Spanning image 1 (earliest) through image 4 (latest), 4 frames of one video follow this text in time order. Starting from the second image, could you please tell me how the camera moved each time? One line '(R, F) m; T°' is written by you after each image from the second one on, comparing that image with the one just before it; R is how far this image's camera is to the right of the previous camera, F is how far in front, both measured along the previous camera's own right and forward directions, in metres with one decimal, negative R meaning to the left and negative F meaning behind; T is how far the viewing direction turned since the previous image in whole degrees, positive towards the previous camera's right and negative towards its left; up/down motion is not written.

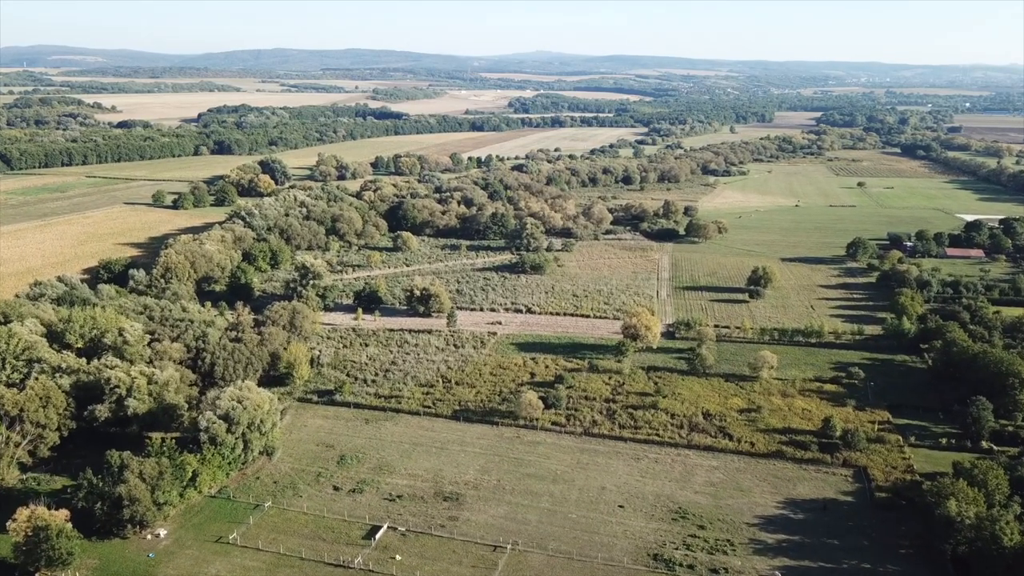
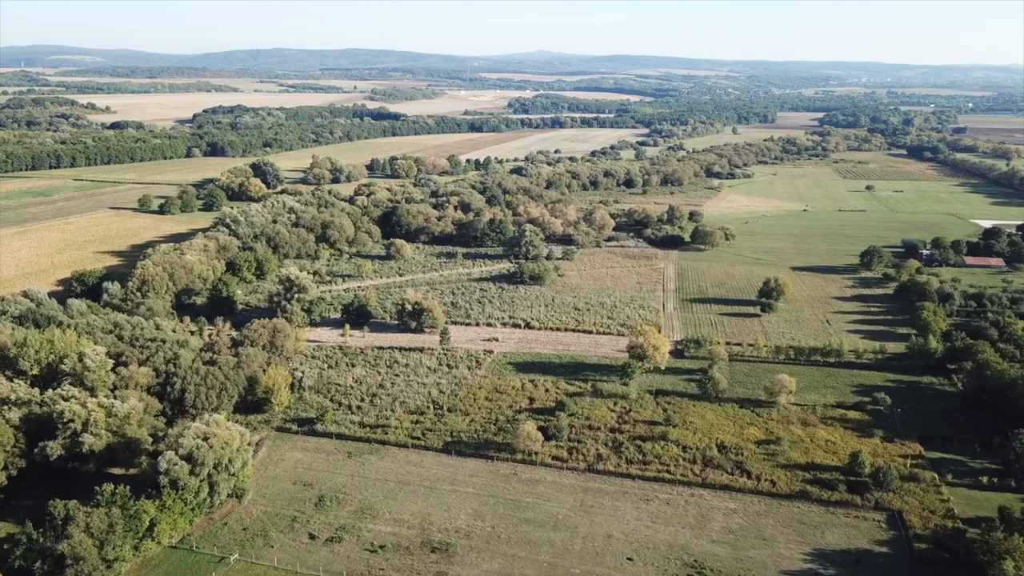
(+0.2, +3.1) m; 0°
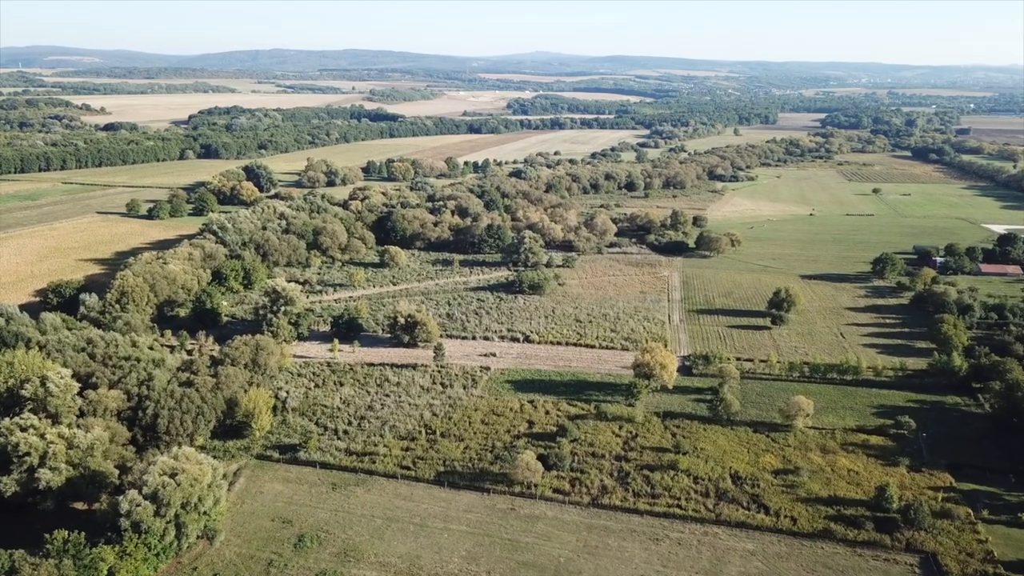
(+0.1, +2.5) m; 0°
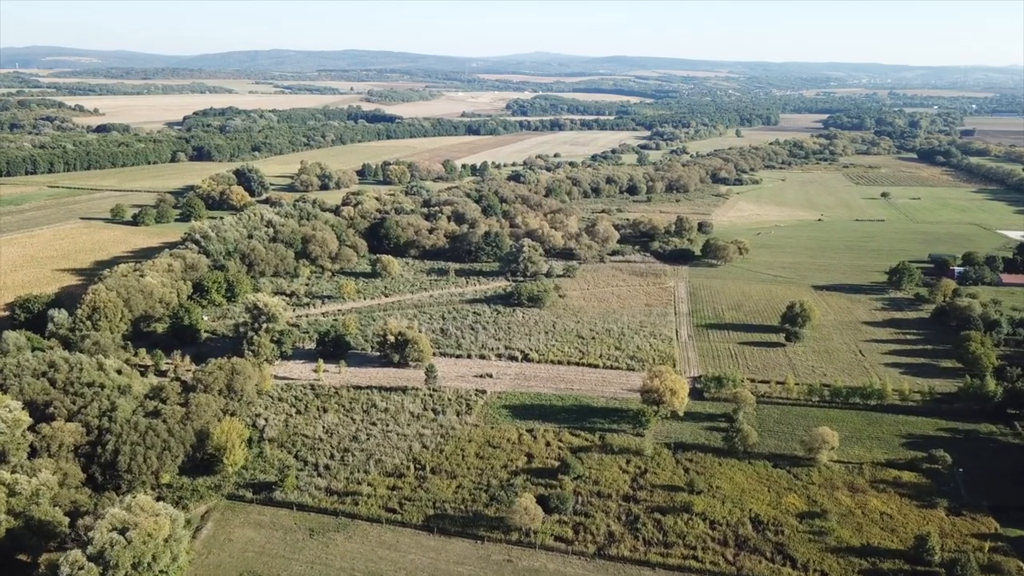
(+0.1, +3.0) m; 0°
